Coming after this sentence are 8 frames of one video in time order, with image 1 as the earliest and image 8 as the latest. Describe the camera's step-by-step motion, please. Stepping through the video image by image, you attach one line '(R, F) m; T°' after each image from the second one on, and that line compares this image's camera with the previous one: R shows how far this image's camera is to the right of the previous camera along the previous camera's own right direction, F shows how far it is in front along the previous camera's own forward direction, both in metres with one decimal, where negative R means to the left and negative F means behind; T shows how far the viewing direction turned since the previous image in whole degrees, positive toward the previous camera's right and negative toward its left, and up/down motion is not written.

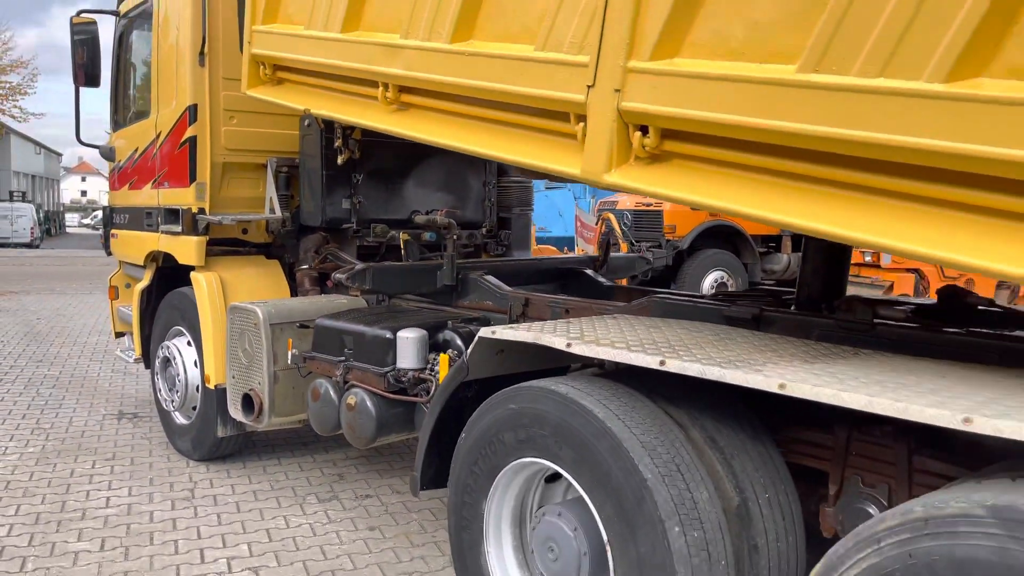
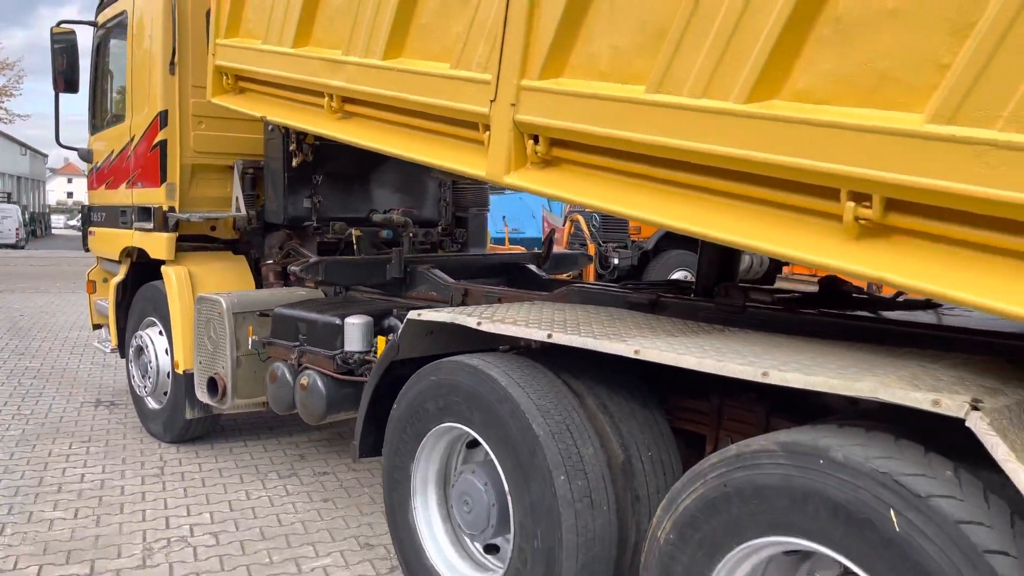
(+0.2, -0.4) m; +1°
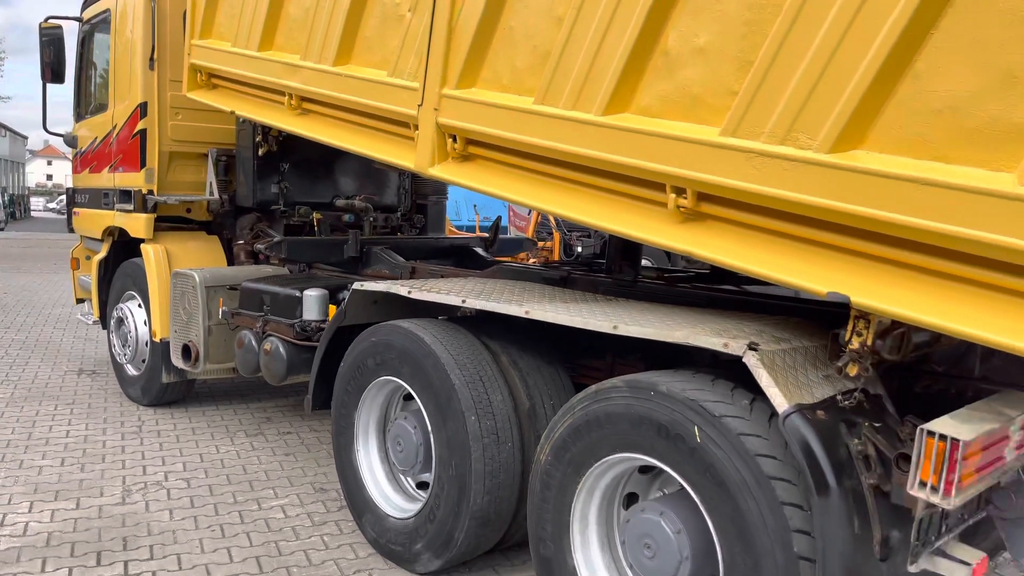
(+0.2, -0.6) m; +1°
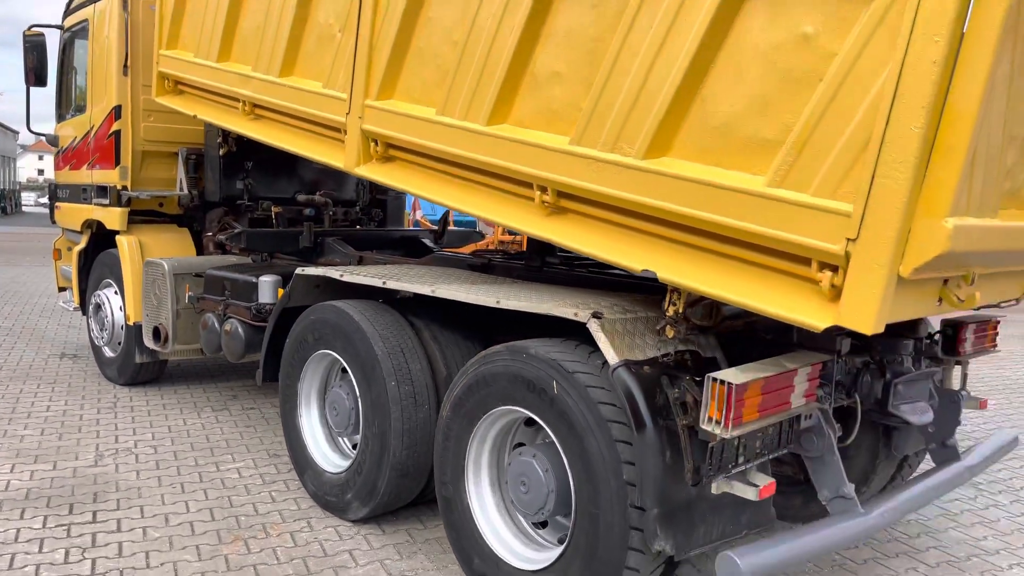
(+0.4, -0.5) m; 0°
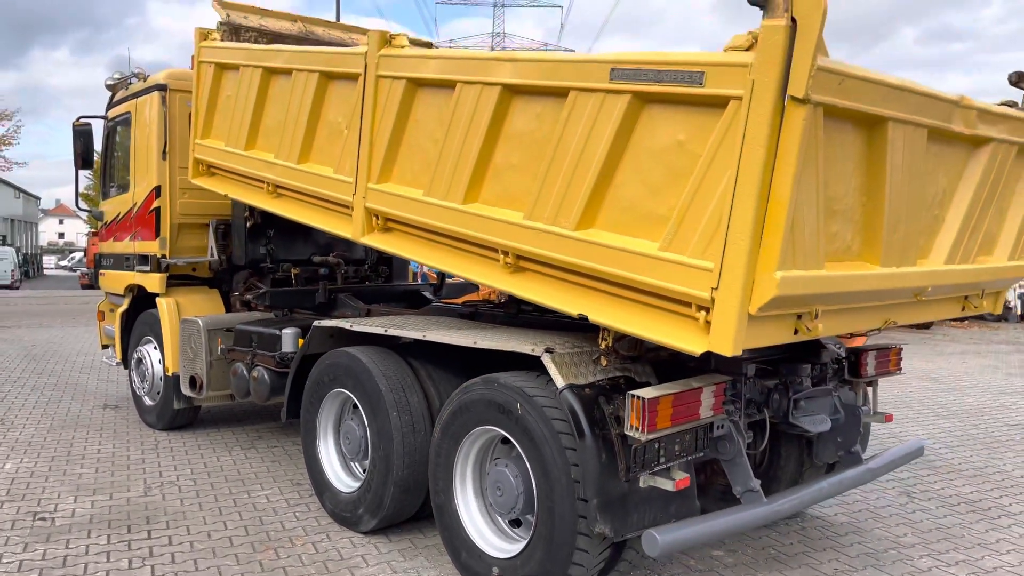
(+0.2, -0.8) m; -1°
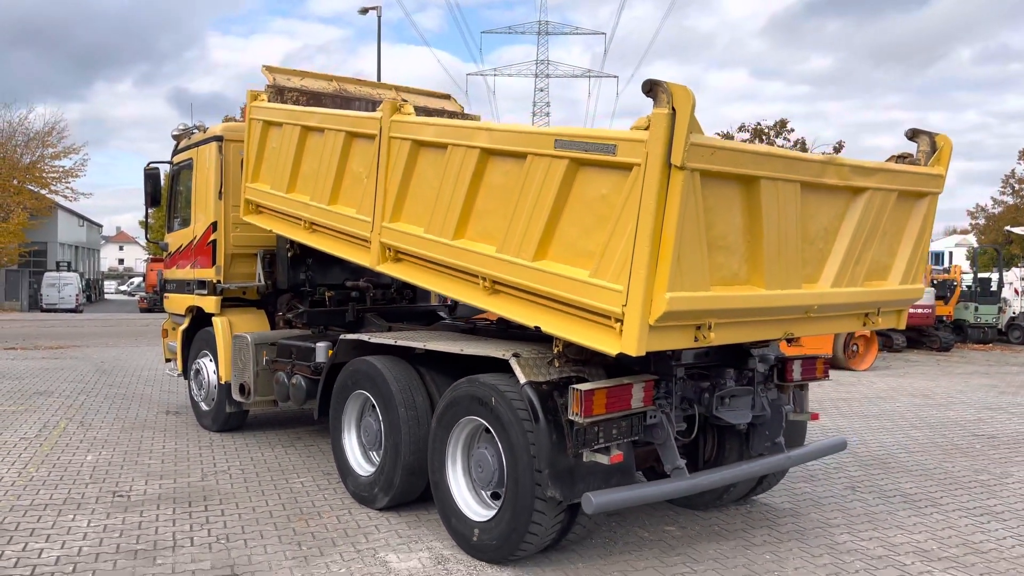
(+0.4, -1.0) m; -3°
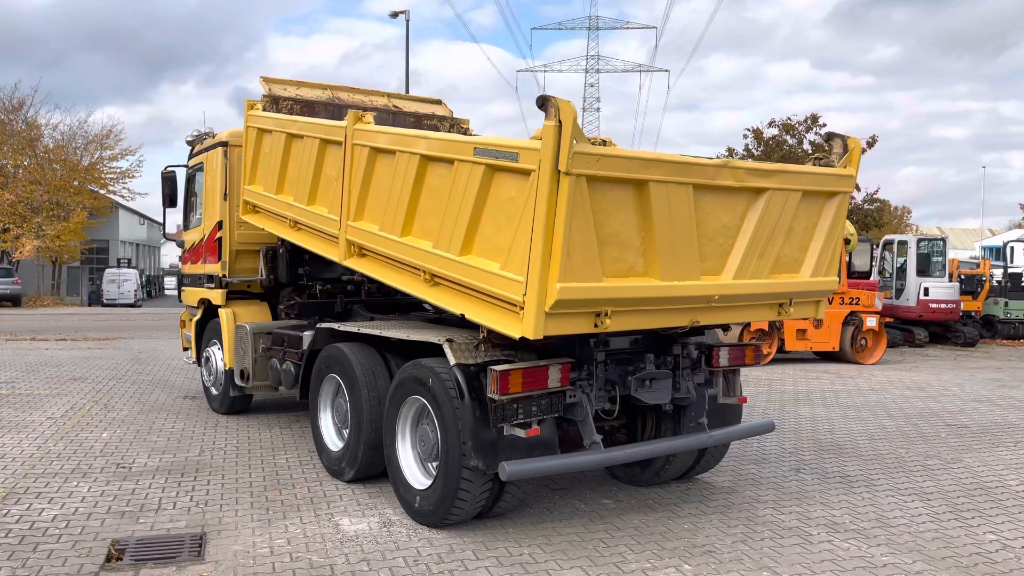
(+0.7, -0.5) m; -4°
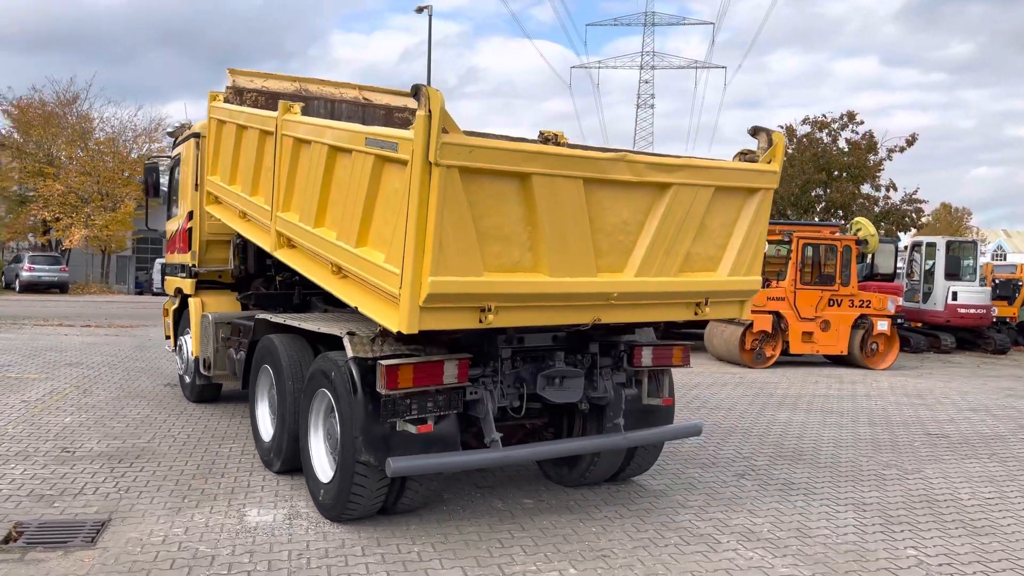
(+0.9, +0.1) m; -4°
